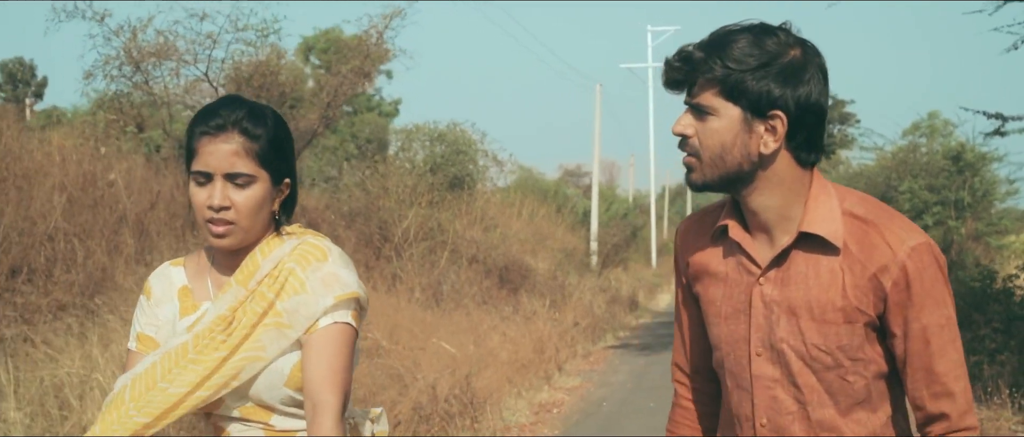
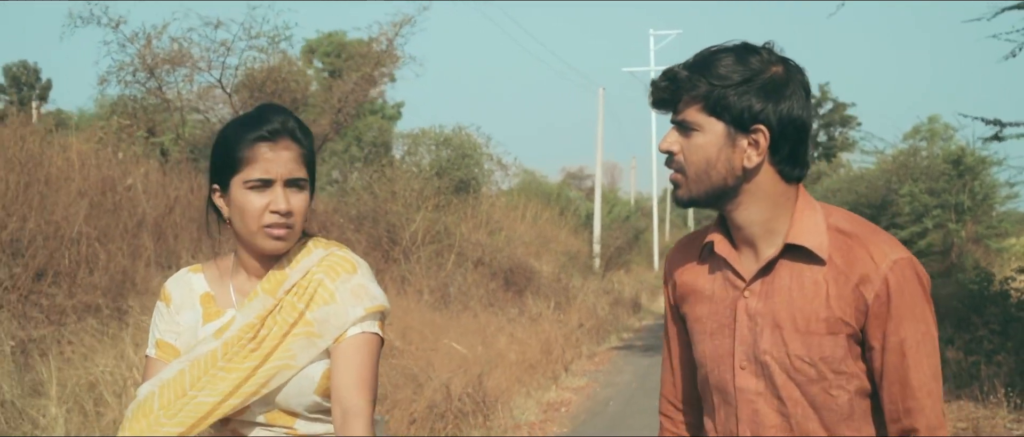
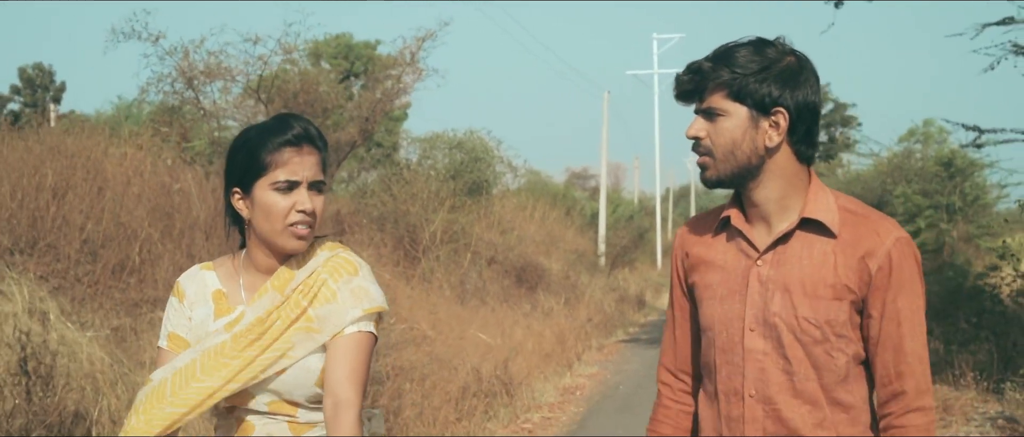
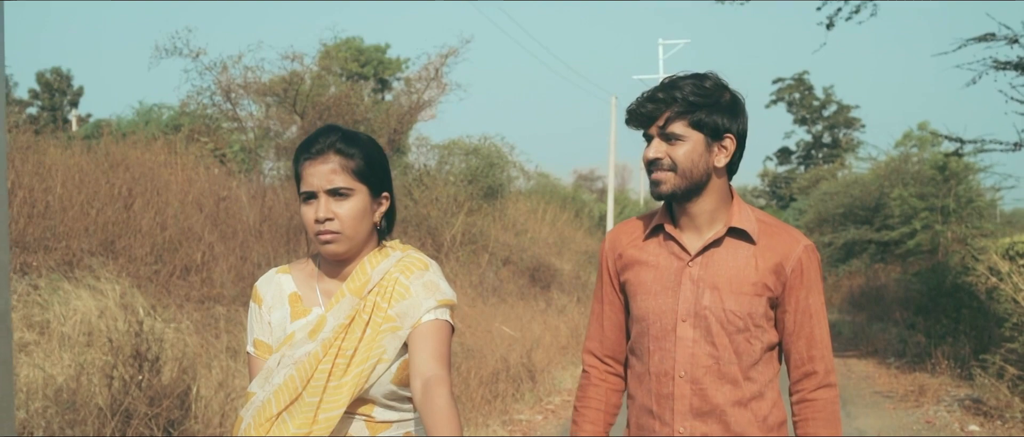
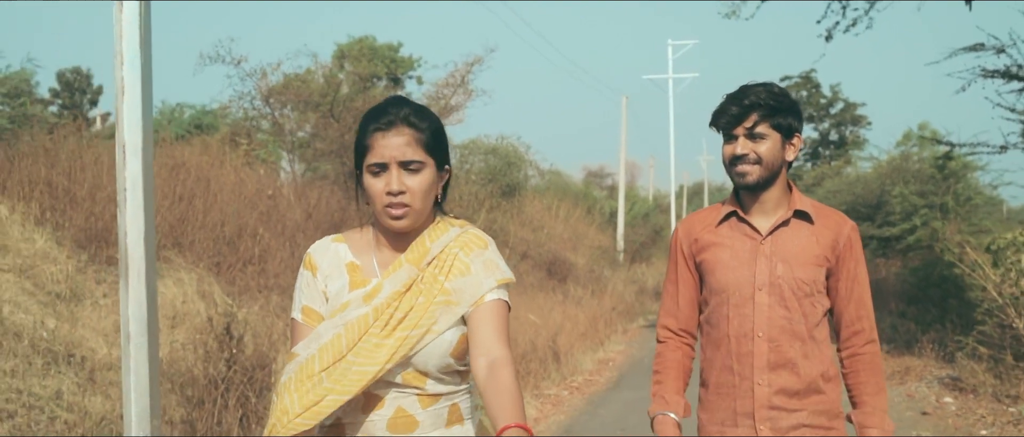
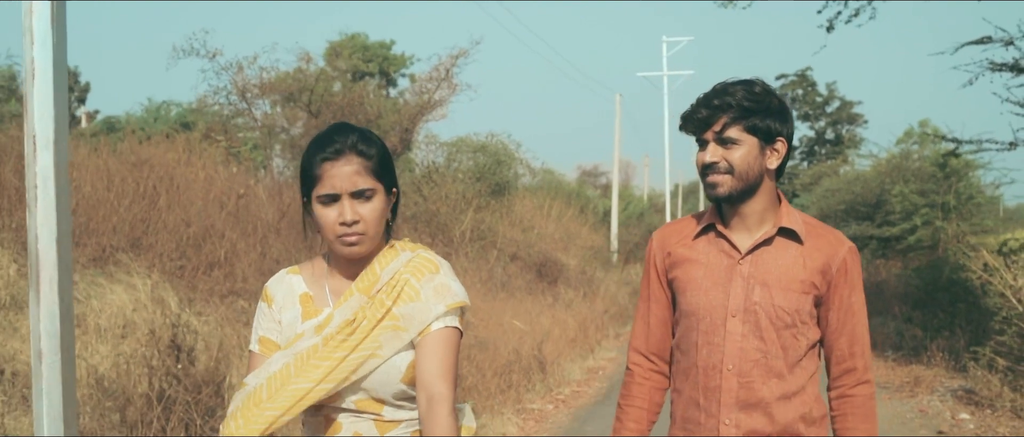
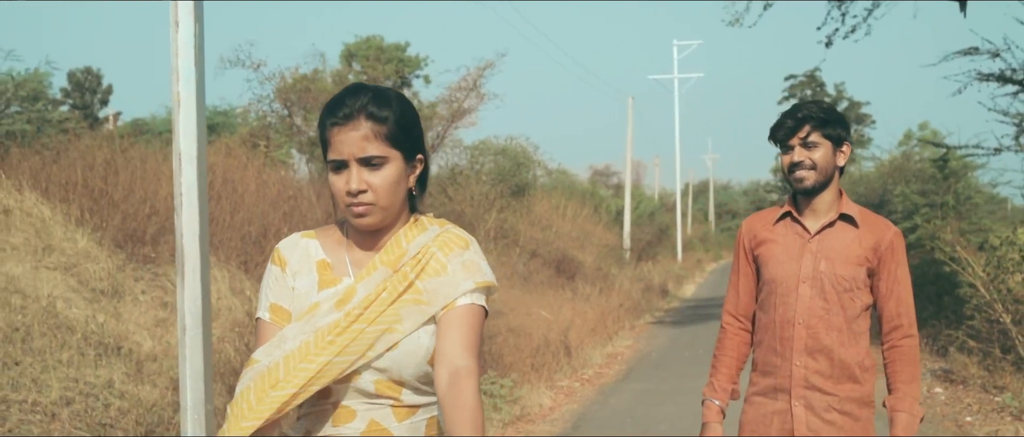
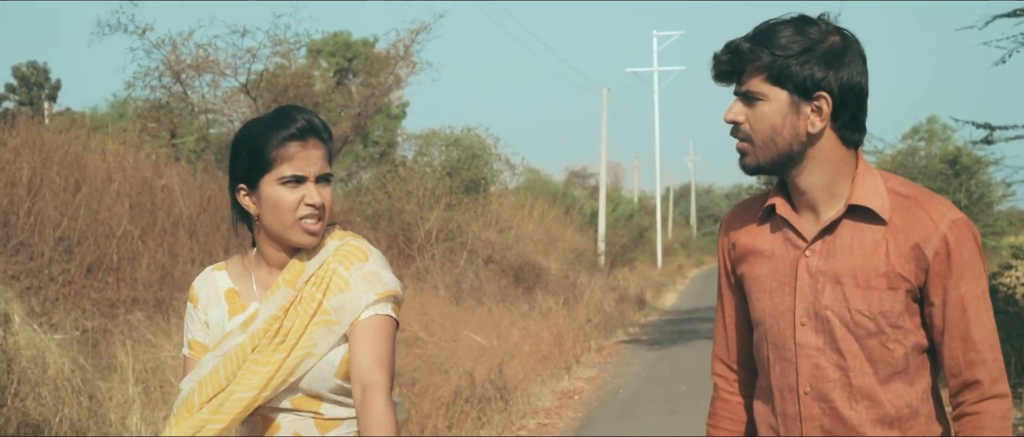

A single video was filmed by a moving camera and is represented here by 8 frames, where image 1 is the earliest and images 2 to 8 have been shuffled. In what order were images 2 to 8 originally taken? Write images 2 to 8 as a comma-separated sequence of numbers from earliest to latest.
2, 8, 3, 4, 6, 5, 7
